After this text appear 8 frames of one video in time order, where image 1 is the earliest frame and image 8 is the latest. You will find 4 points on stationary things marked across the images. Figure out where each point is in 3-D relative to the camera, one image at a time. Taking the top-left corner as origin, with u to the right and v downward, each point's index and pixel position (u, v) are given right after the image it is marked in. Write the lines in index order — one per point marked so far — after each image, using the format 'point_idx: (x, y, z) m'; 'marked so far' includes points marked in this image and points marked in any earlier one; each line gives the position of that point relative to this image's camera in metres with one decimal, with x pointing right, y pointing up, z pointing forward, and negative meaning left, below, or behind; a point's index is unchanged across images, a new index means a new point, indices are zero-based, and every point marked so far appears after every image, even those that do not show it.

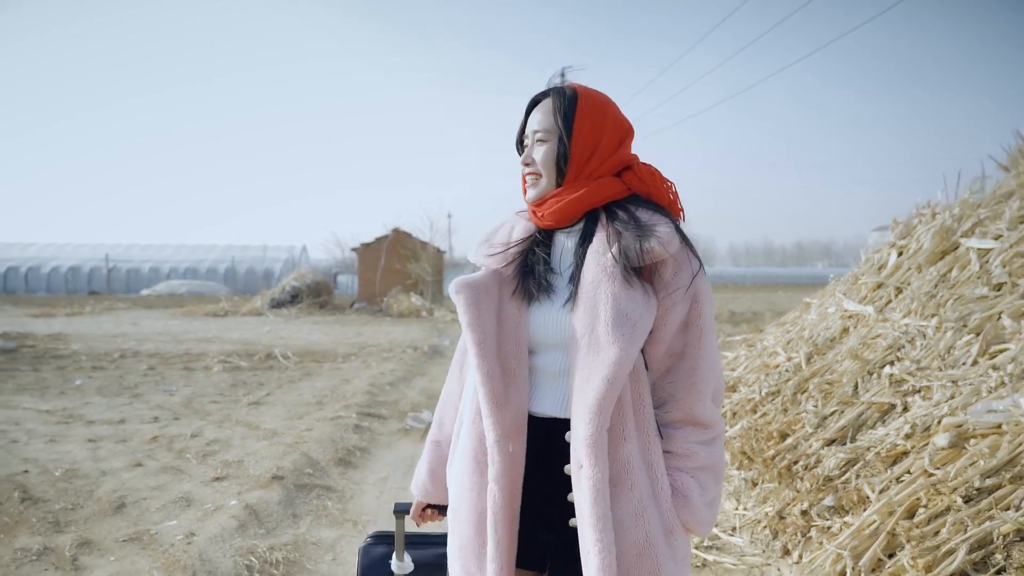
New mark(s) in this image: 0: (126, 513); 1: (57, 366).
0: (-2.2, -1.2, +3.5) m
1: (-6.6, -1.1, +9.2) m
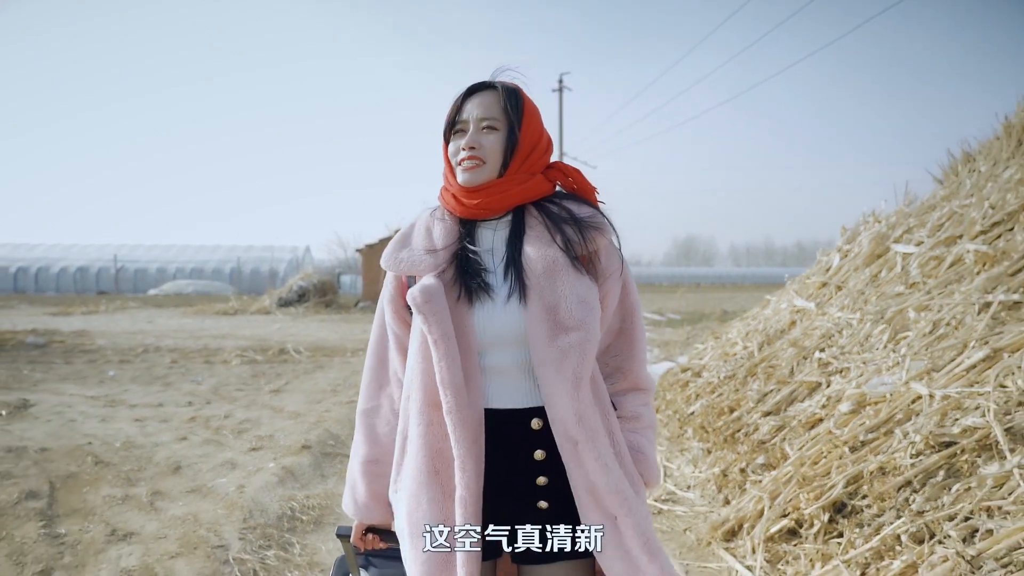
0: (-2.2, -1.2, +4.2) m
1: (-6.6, -1.1, +9.9) m
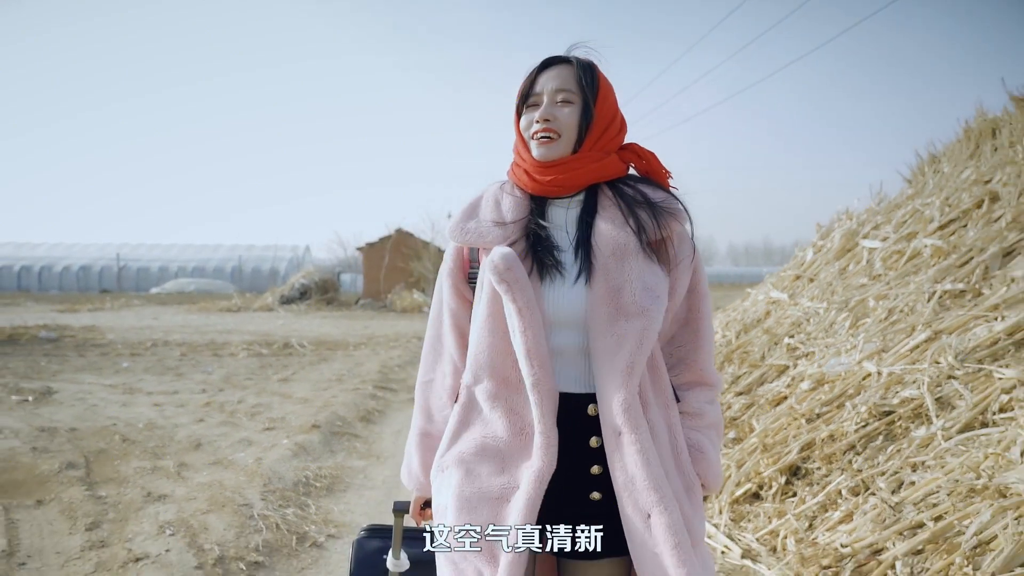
0: (-2.3, -1.2, +4.6) m
1: (-6.7, -1.0, +10.3) m
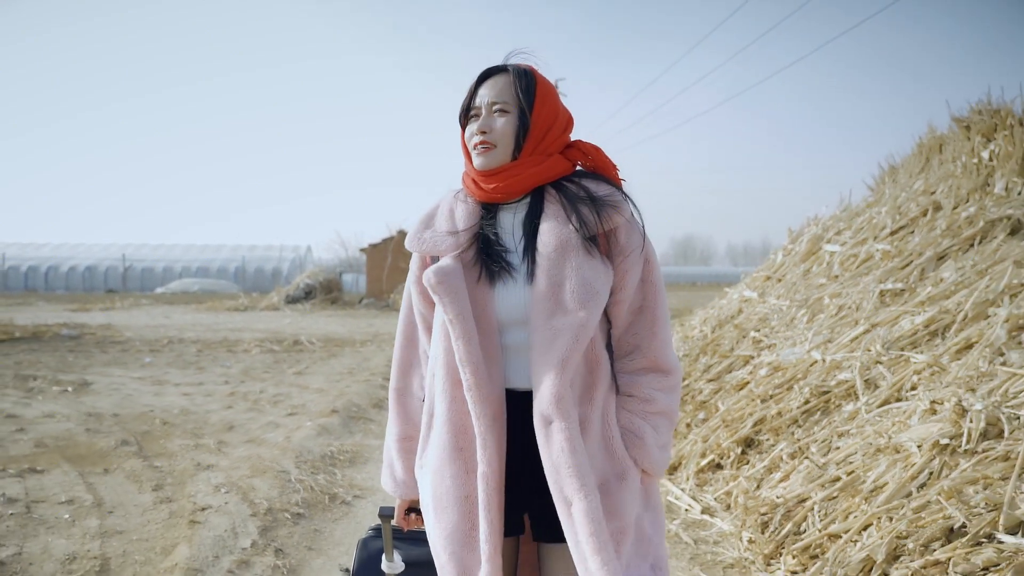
0: (-2.3, -1.2, +5.2) m
1: (-6.7, -1.0, +10.9) m
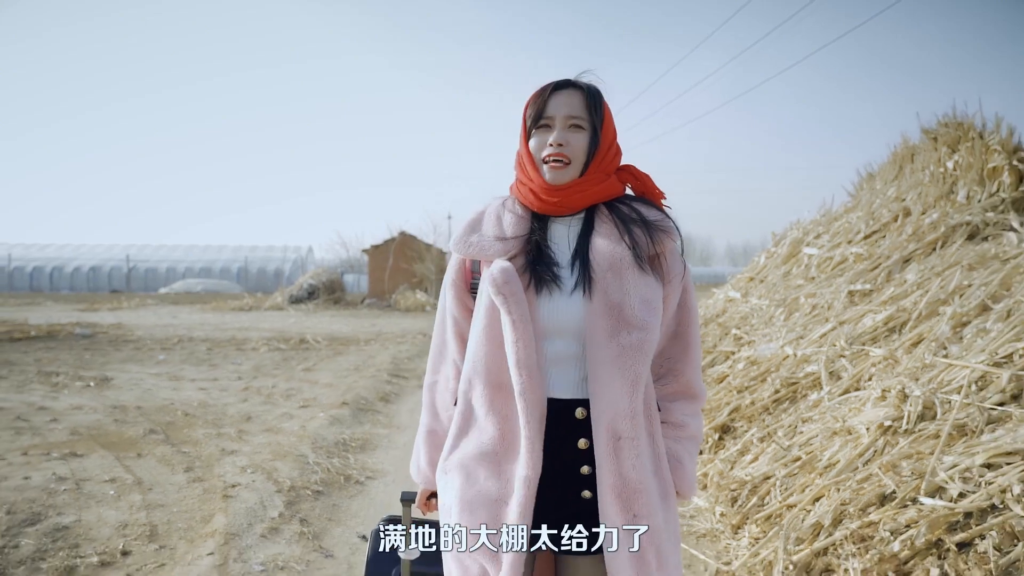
0: (-2.3, -1.2, +5.6) m
1: (-6.7, -1.0, +11.2) m
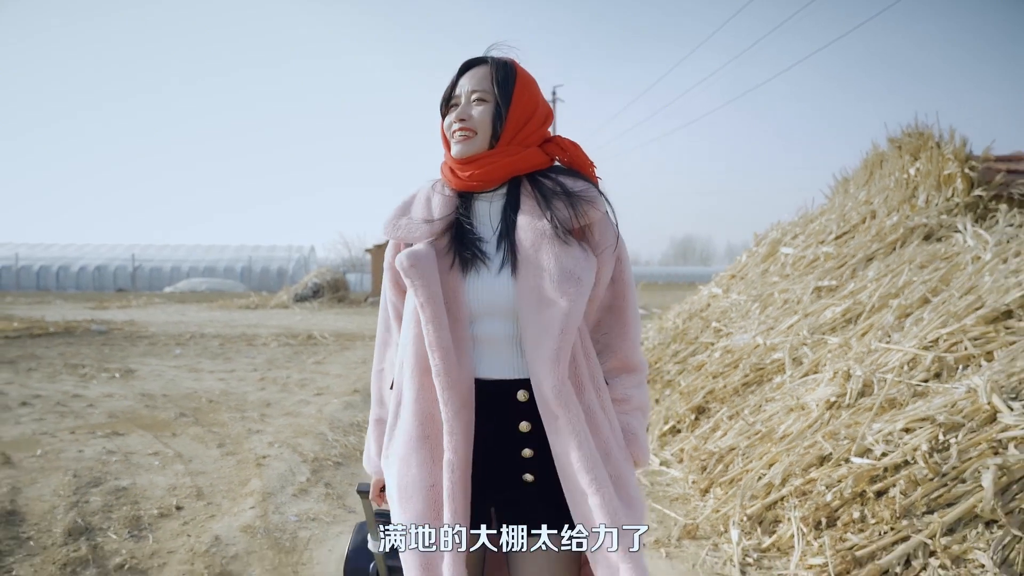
0: (-2.3, -1.1, +6.1) m
1: (-6.7, -1.0, +11.7) m
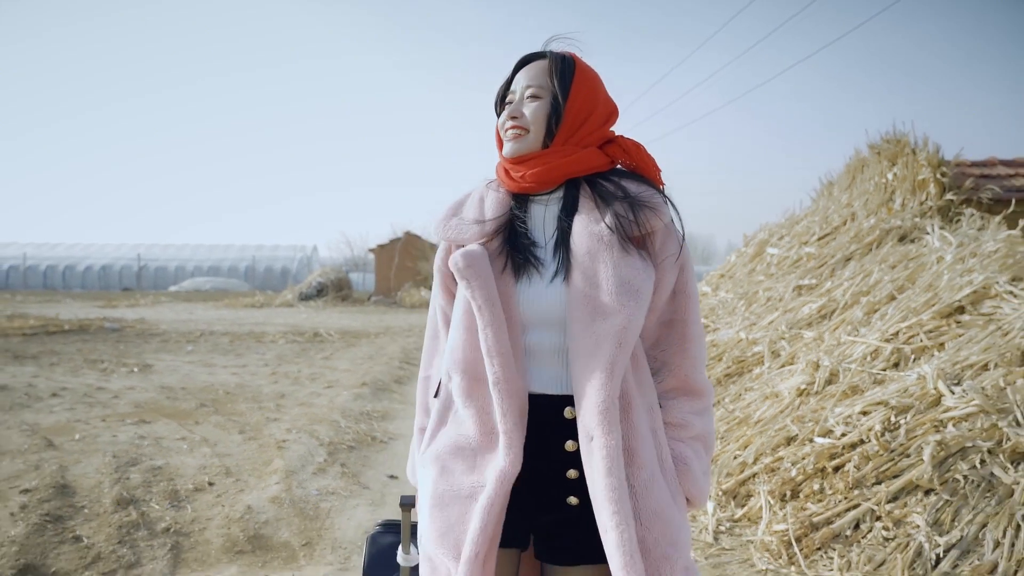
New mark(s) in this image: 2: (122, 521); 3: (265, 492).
0: (-2.3, -1.1, +6.5) m
1: (-6.7, -1.0, +12.1) m
2: (-1.9, -1.1, +3.1) m
3: (-1.4, -1.2, +3.6) m
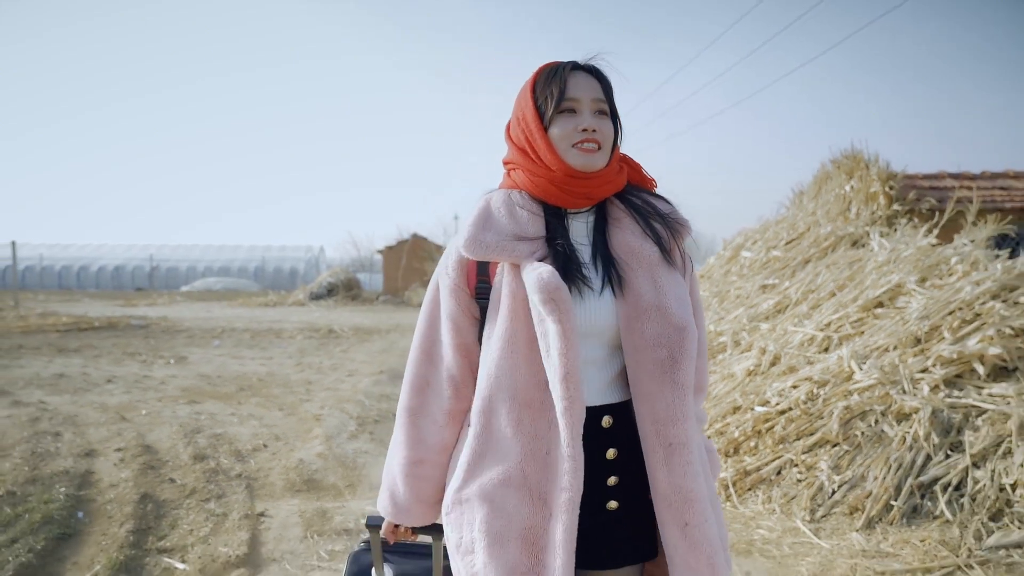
0: (-2.3, -1.1, +7.3) m
1: (-6.7, -1.0, +13.0) m
2: (-1.9, -1.1, +4.0) m
3: (-1.4, -1.1, +4.4) m
